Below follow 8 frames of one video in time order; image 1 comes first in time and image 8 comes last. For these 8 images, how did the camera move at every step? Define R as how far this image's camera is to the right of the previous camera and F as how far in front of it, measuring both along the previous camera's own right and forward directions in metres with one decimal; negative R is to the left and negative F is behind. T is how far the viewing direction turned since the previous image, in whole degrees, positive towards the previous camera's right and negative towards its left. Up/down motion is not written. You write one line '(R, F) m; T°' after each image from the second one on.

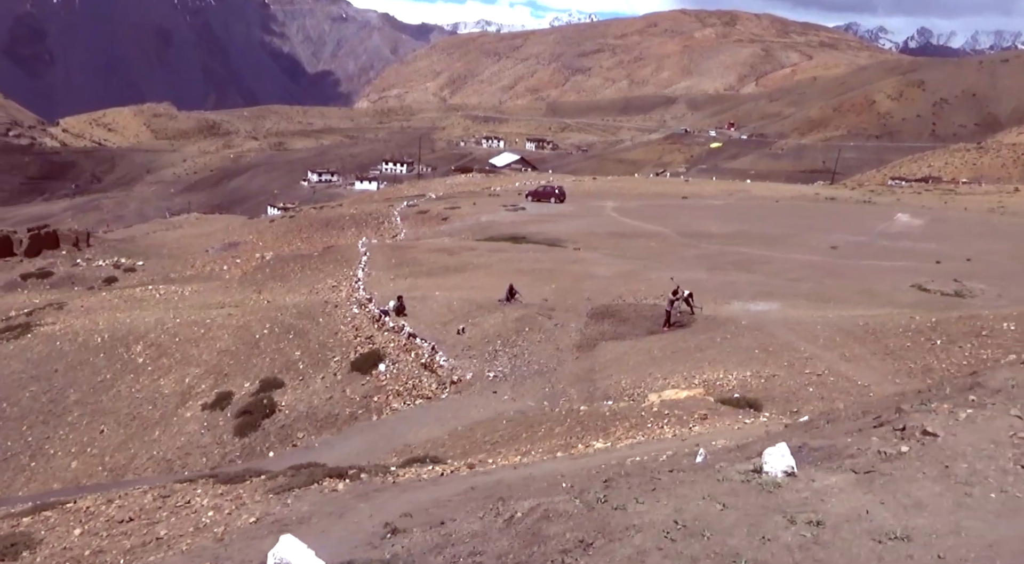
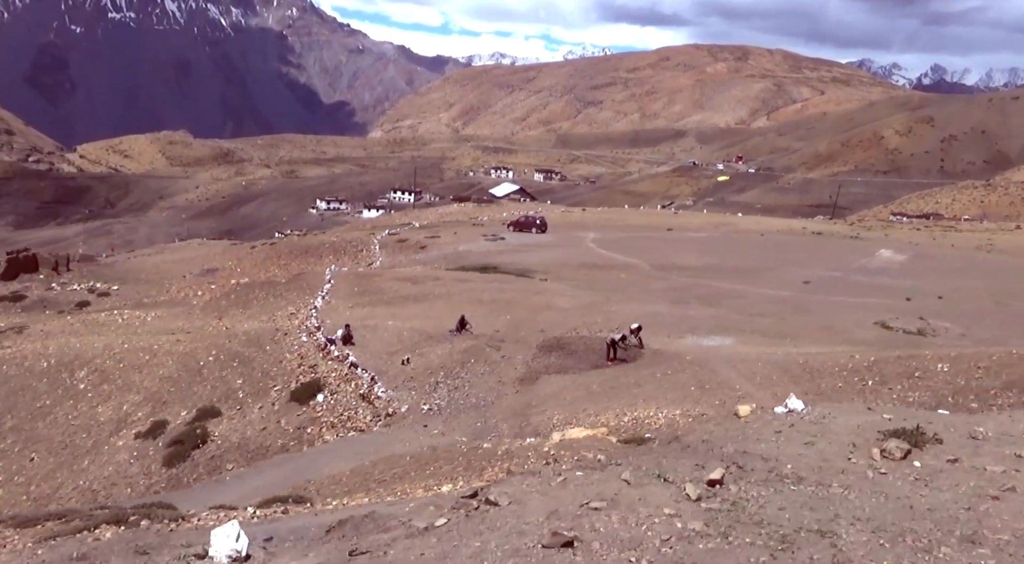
(+1.2, +0.3) m; 0°
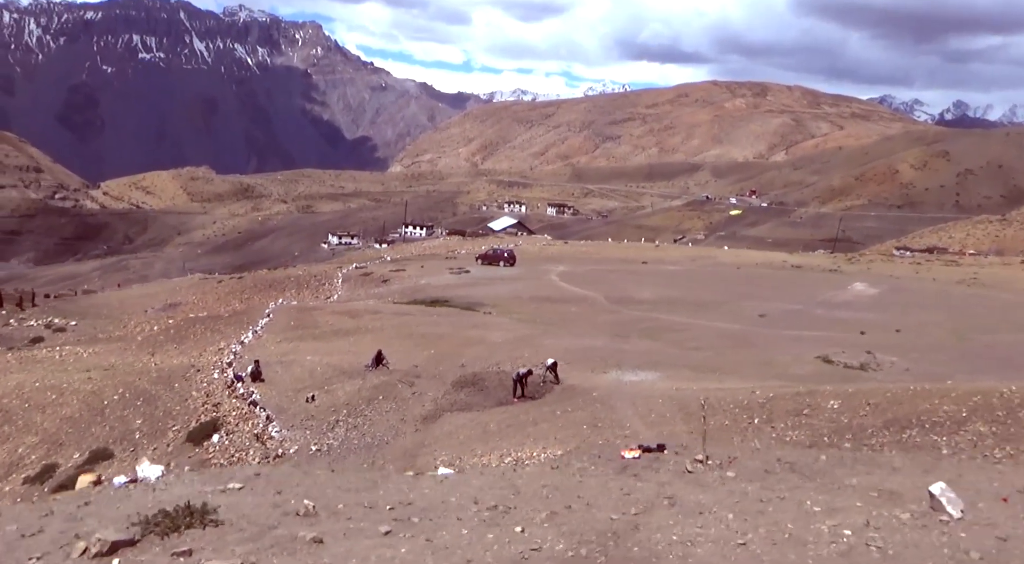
(+1.9, +0.7) m; 0°
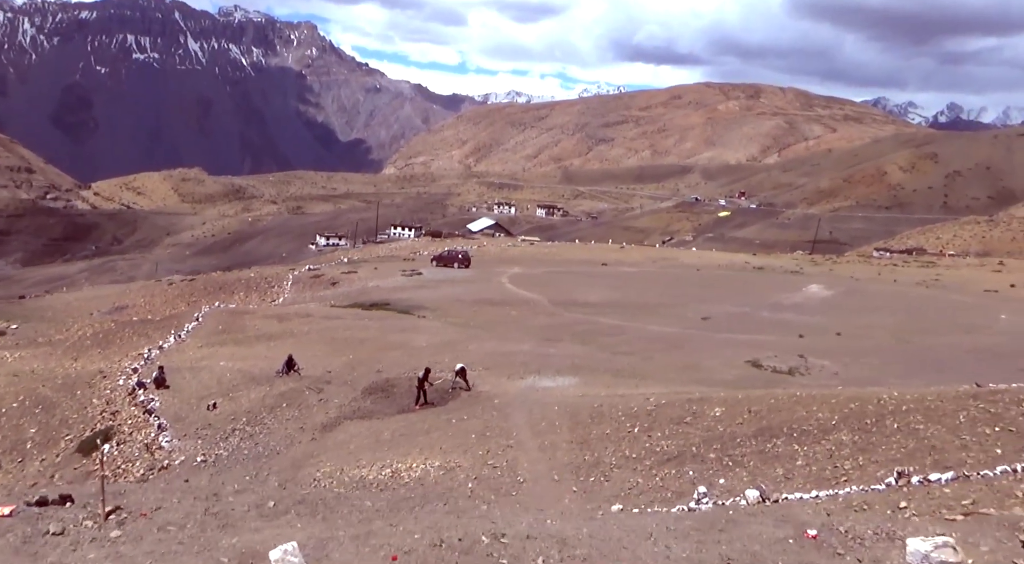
(+1.5, +0.5) m; +1°
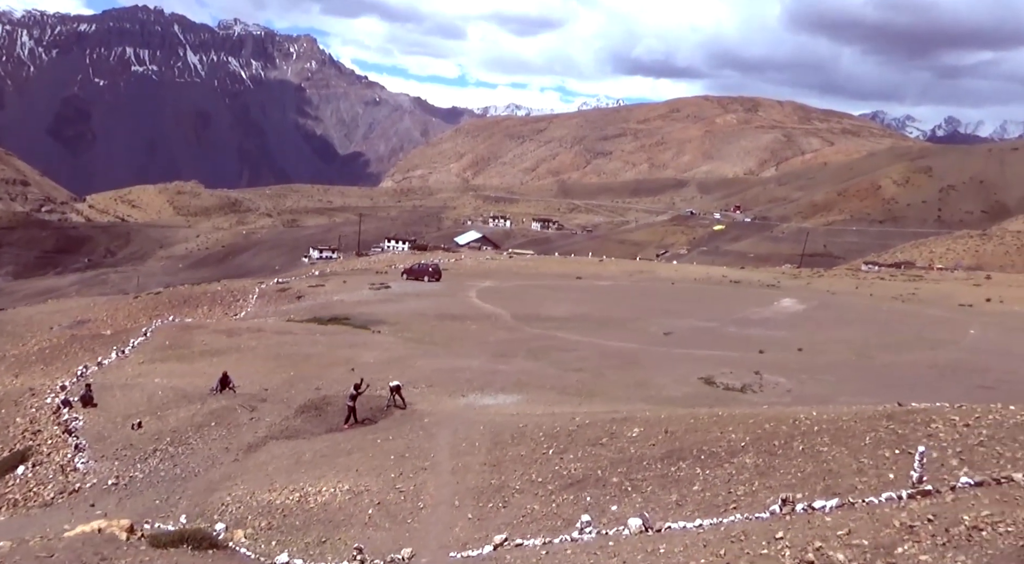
(+1.1, +0.5) m; +1°
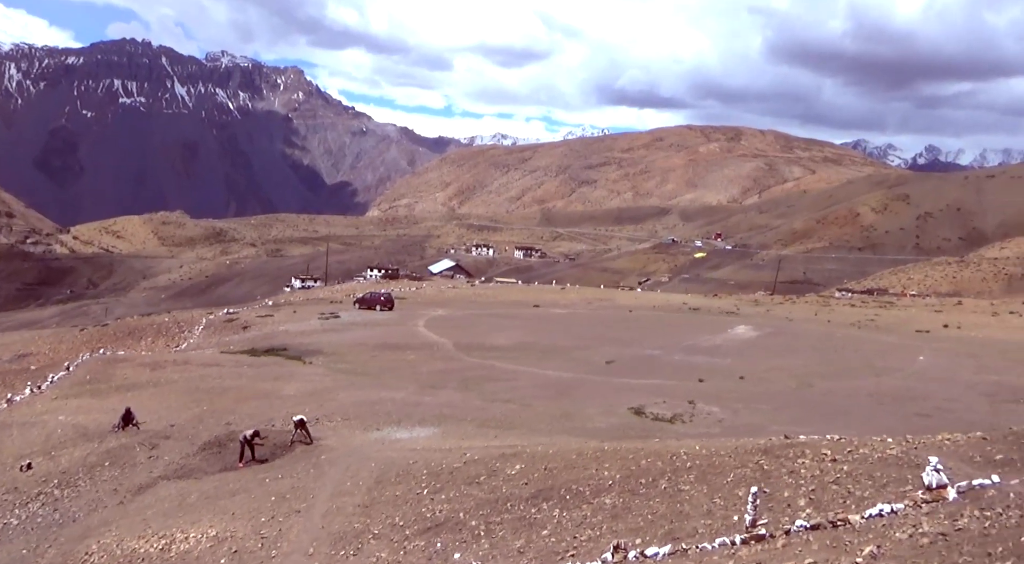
(+1.3, +0.5) m; +2°
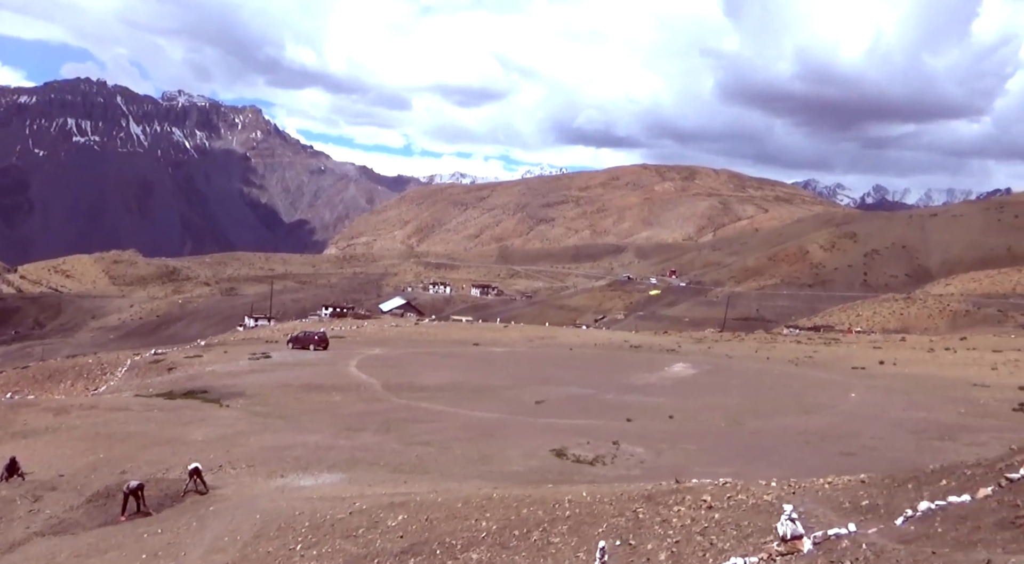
(+0.9, +0.5) m; +3°
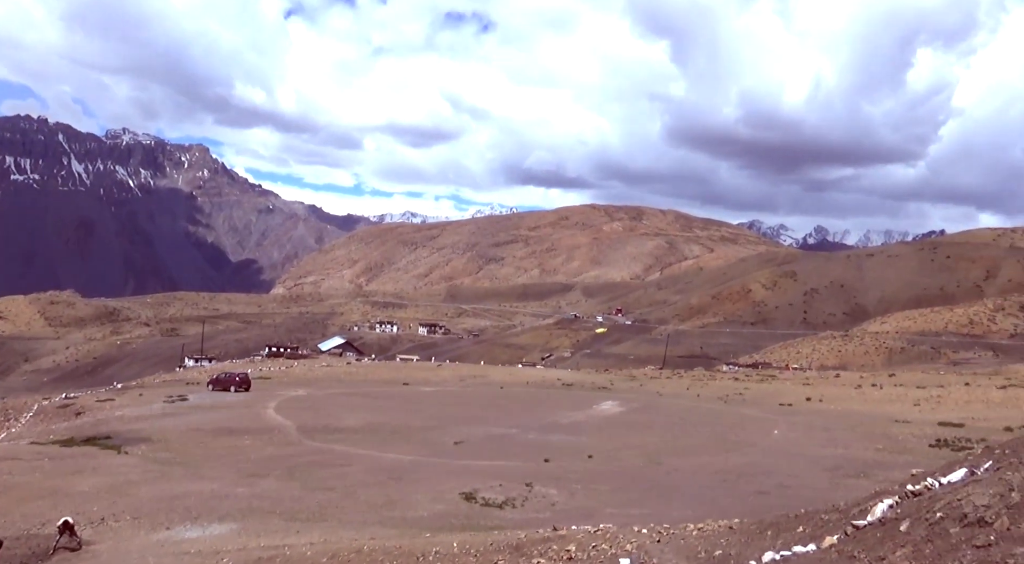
(+0.9, +0.5) m; +4°
